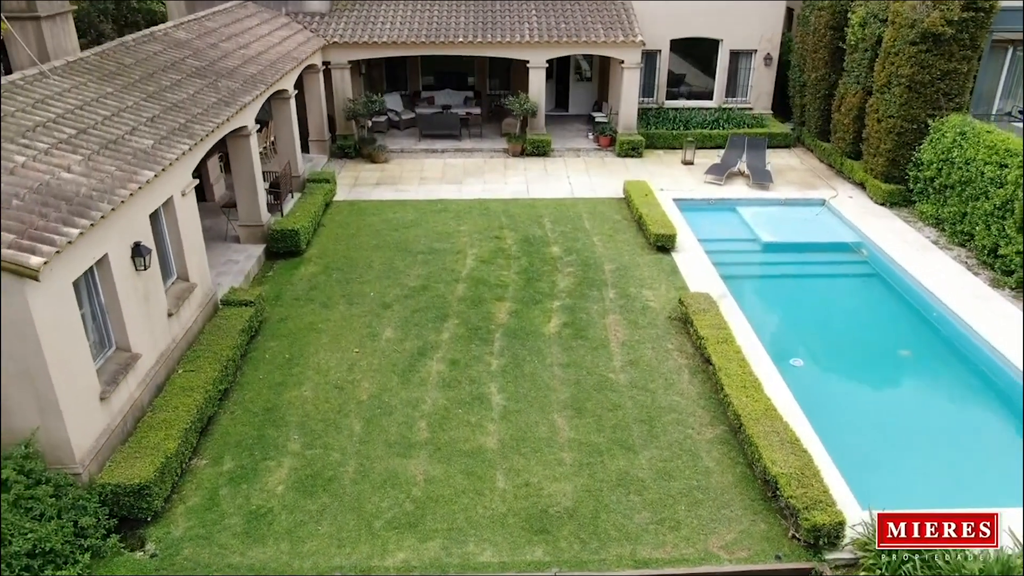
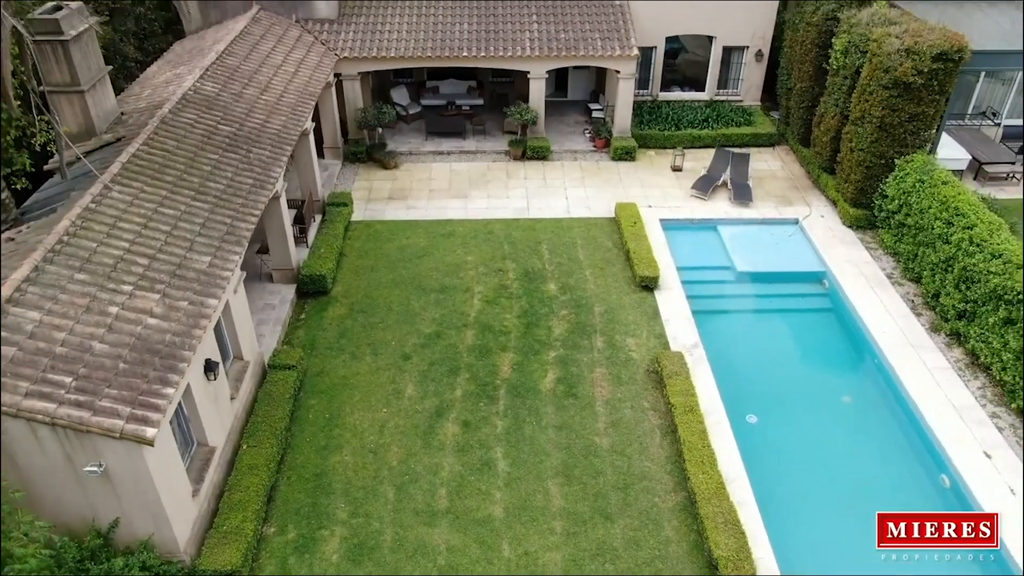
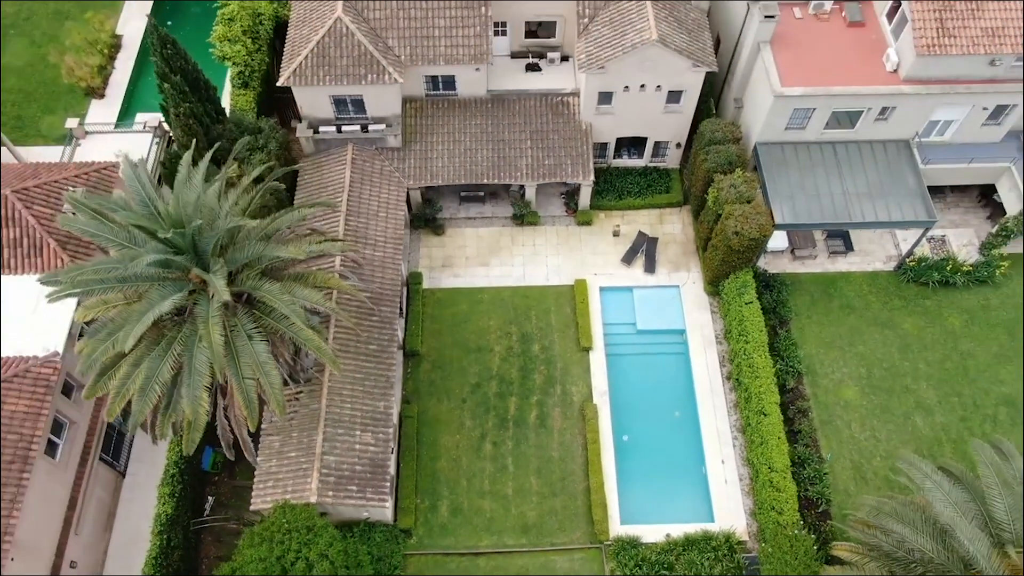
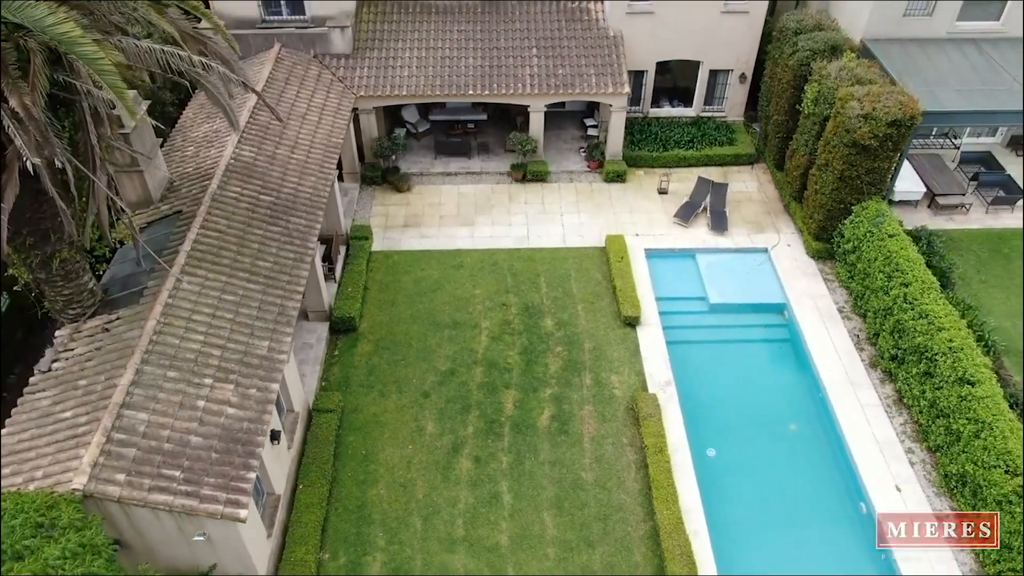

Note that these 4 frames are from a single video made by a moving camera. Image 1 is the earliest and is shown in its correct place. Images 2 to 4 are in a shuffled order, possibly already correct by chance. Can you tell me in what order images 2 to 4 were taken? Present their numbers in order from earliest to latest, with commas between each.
2, 4, 3
